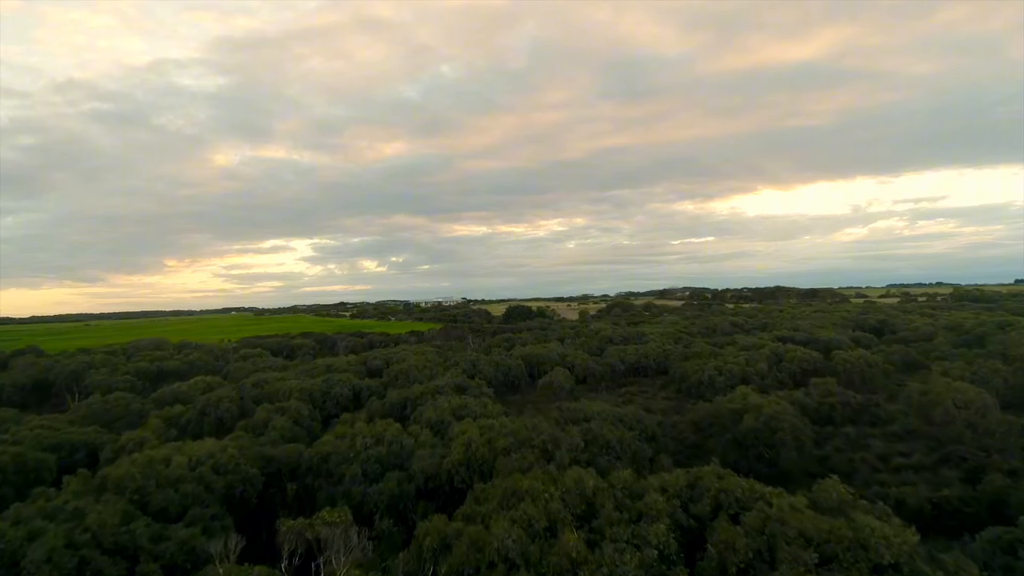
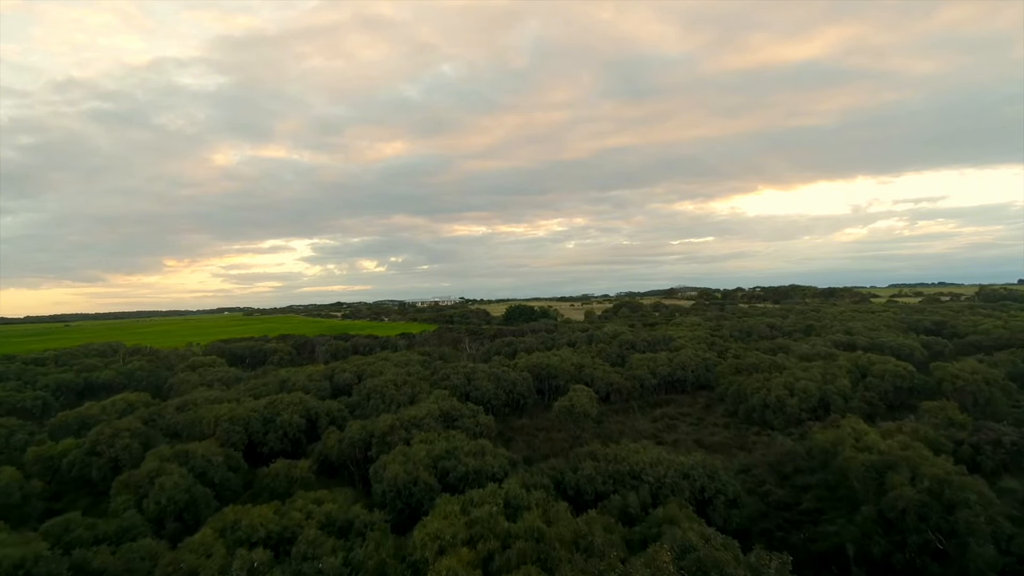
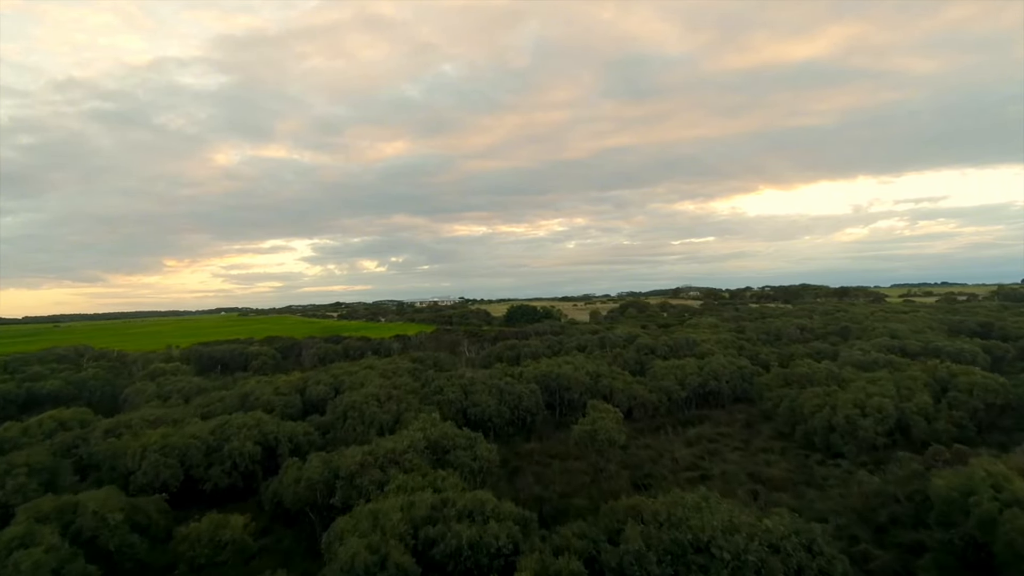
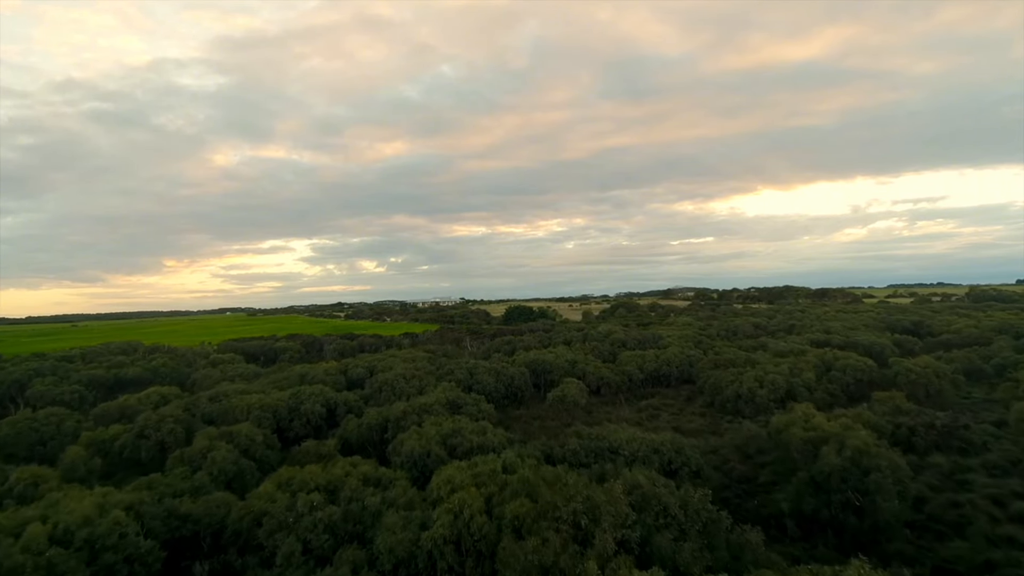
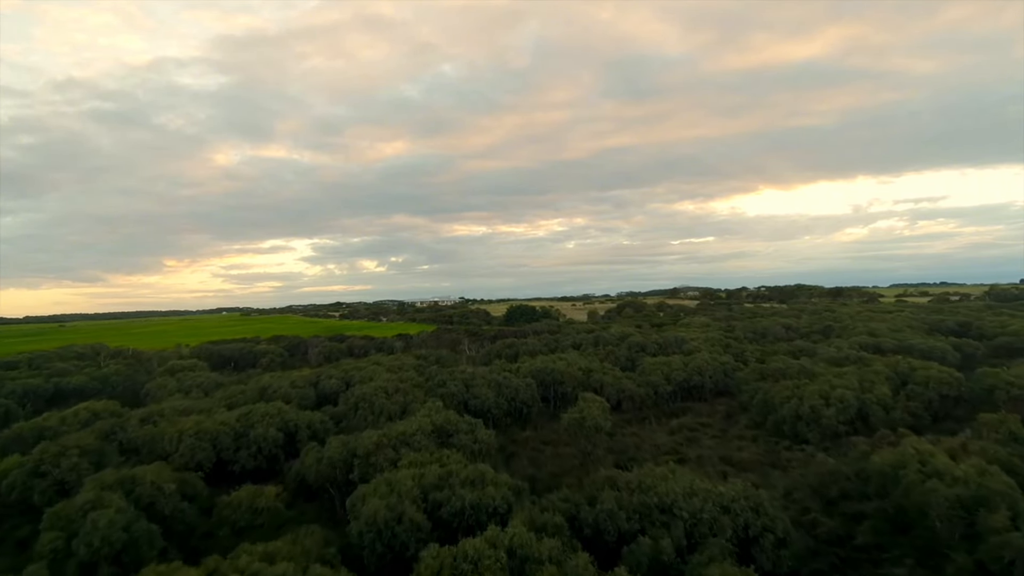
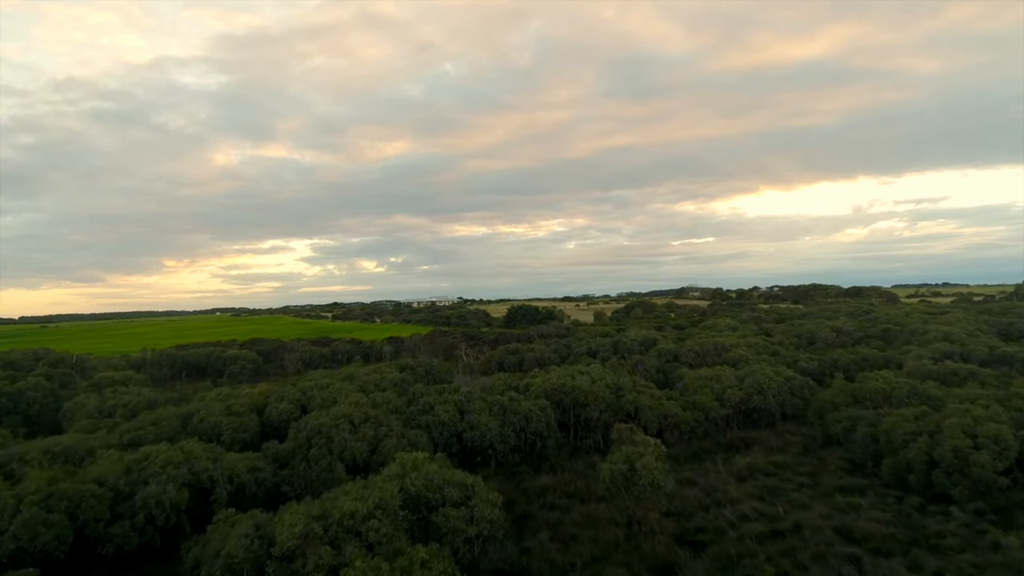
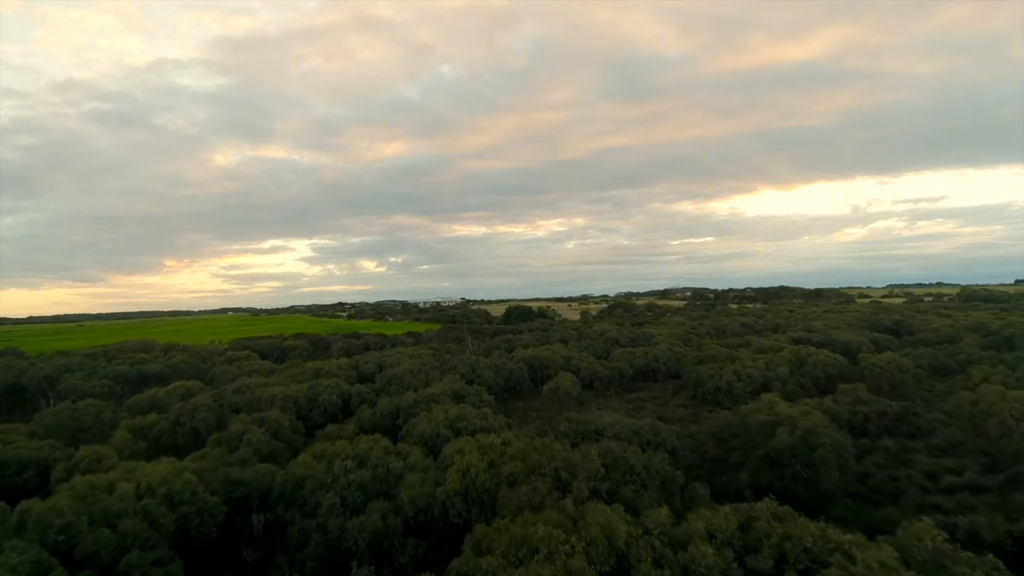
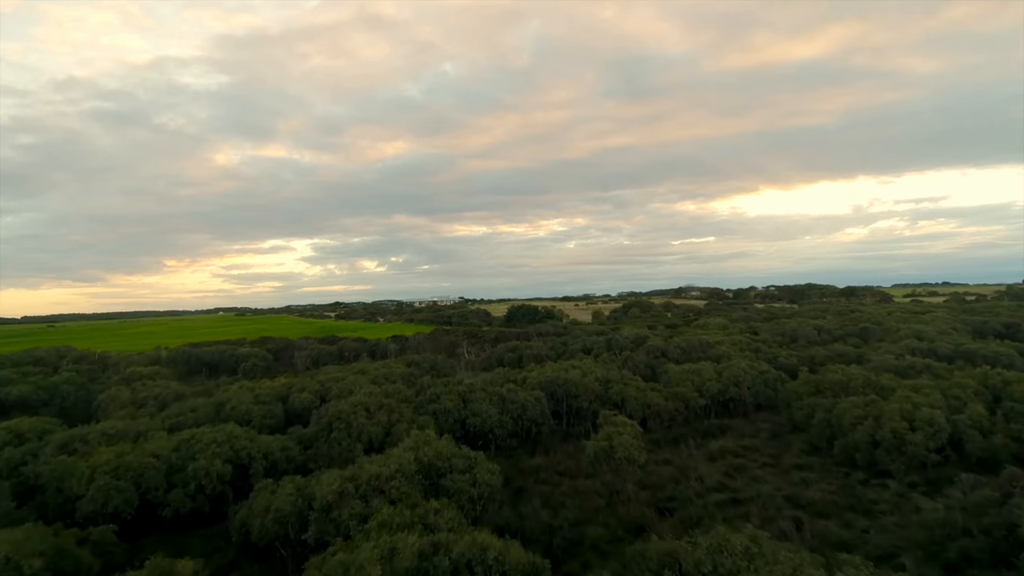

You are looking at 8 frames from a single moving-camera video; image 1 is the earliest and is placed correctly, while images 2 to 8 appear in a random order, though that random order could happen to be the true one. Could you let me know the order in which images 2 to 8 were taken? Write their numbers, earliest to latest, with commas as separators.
7, 4, 2, 5, 3, 8, 6
